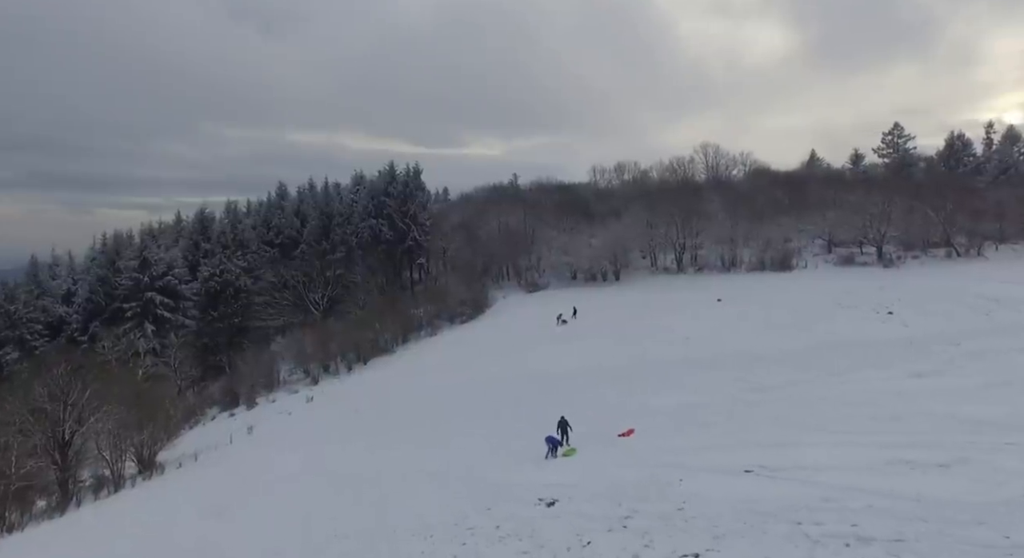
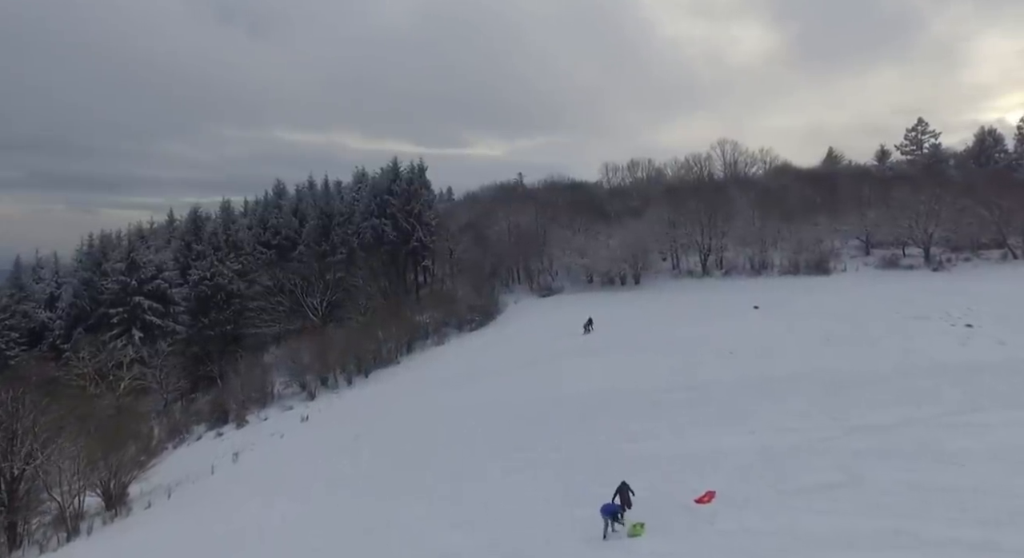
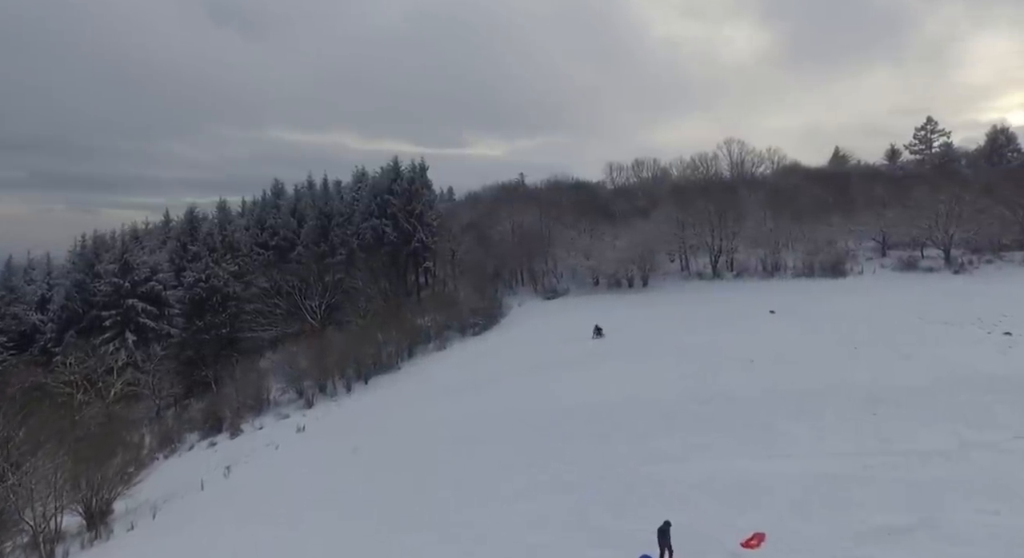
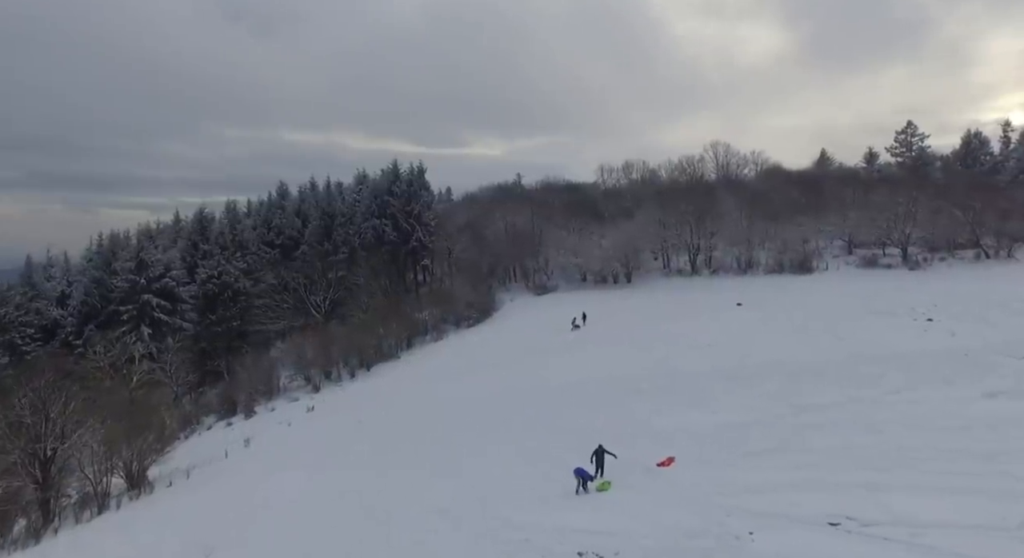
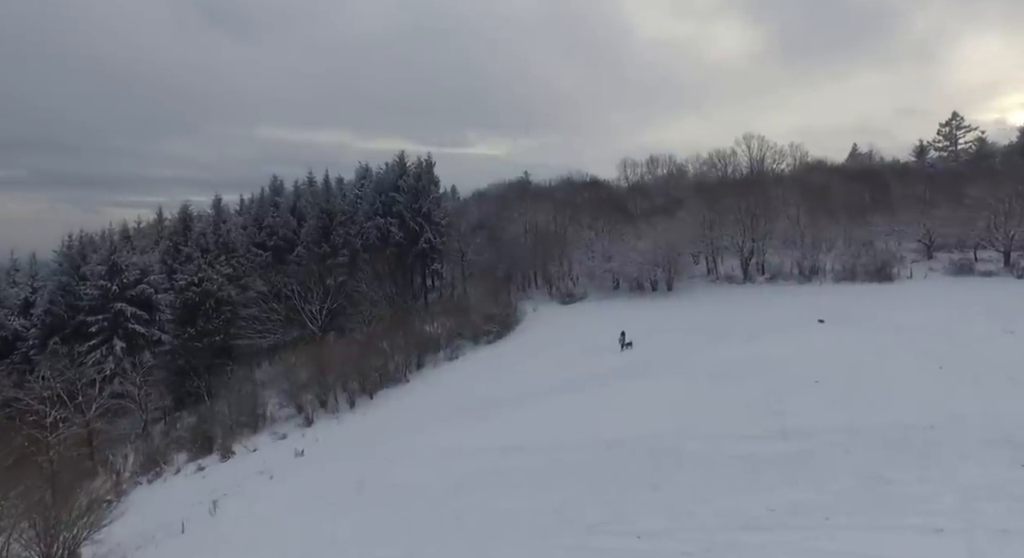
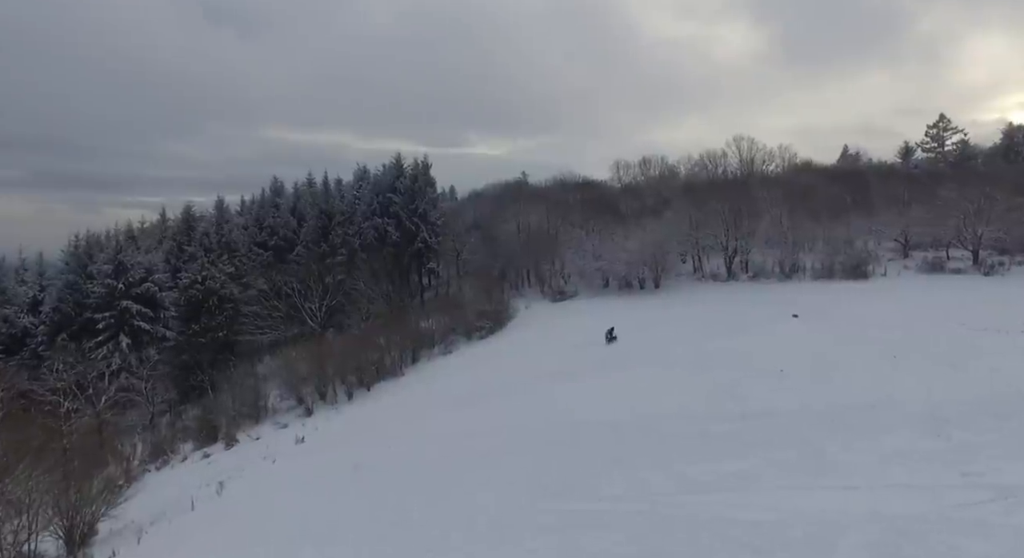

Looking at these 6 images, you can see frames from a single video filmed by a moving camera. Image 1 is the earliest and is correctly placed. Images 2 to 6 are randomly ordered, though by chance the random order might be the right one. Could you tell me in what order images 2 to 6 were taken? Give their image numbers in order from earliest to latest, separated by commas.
4, 2, 3, 6, 5
